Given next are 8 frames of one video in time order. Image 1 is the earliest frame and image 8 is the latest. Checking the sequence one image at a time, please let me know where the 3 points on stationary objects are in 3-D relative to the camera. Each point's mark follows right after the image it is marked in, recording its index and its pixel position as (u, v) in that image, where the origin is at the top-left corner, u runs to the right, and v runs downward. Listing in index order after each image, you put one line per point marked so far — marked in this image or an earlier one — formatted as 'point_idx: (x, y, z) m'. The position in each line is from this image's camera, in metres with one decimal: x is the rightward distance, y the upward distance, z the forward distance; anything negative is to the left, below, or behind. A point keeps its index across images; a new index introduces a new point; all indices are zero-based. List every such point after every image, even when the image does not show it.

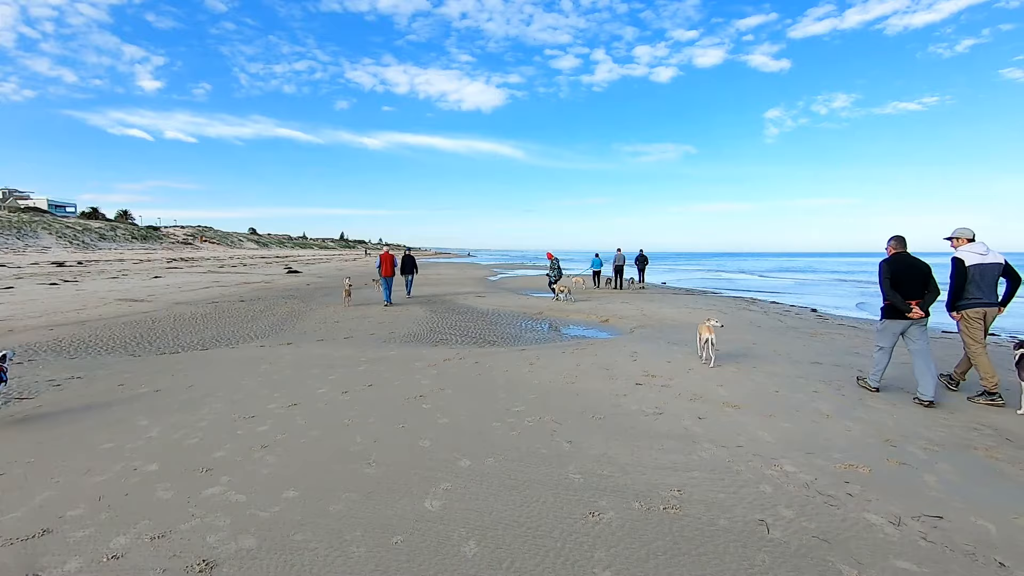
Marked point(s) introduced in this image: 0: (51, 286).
0: (-16.7, +0.1, +19.7) m
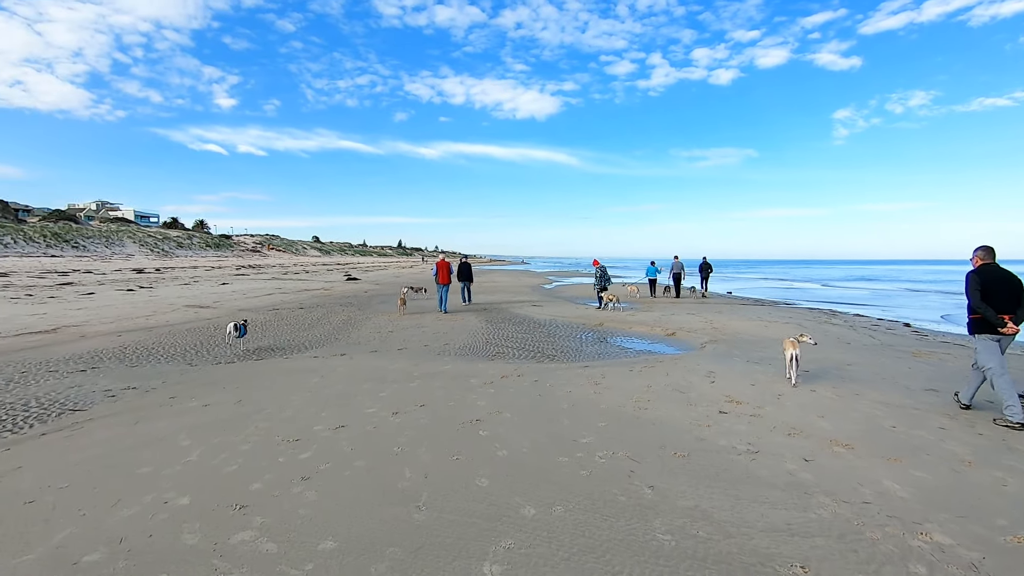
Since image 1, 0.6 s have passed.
0: (-14.7, -0.1, +20.6) m
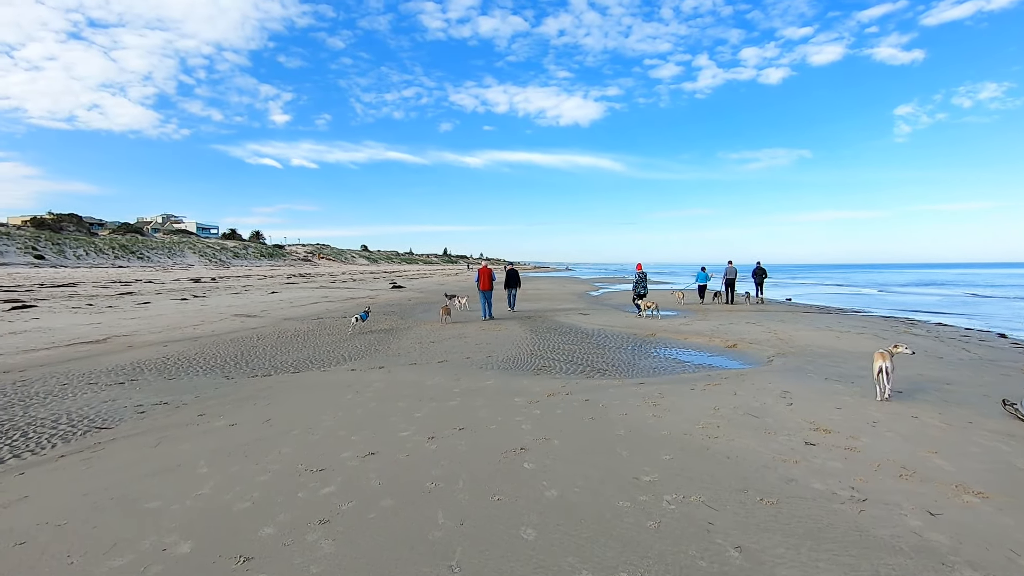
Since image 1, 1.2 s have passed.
0: (-12.9, -0.5, +21.2) m
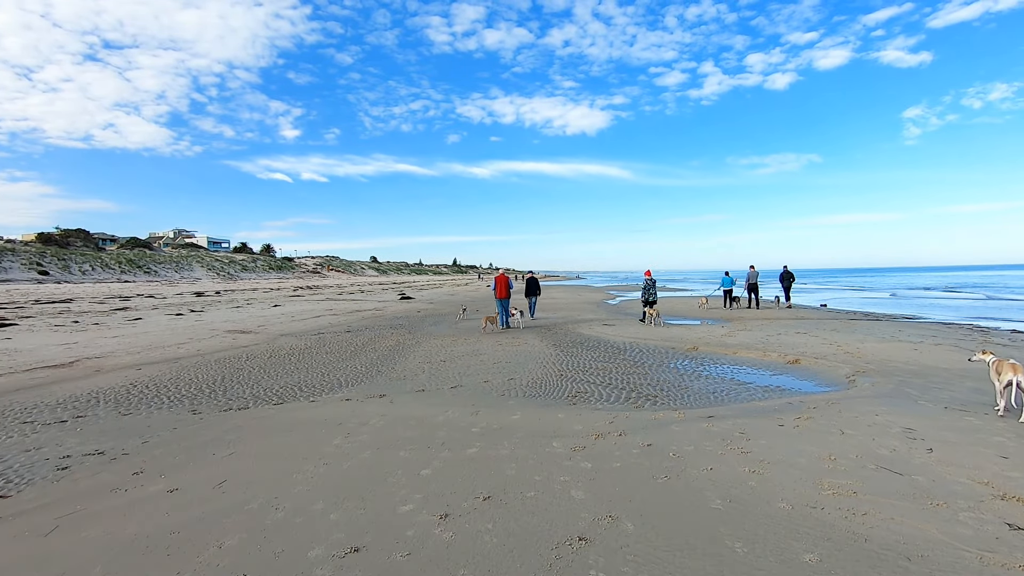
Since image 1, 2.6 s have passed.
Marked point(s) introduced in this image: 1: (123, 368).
0: (-12.3, -1.1, +19.9) m
1: (-7.2, -1.5, +9.9) m
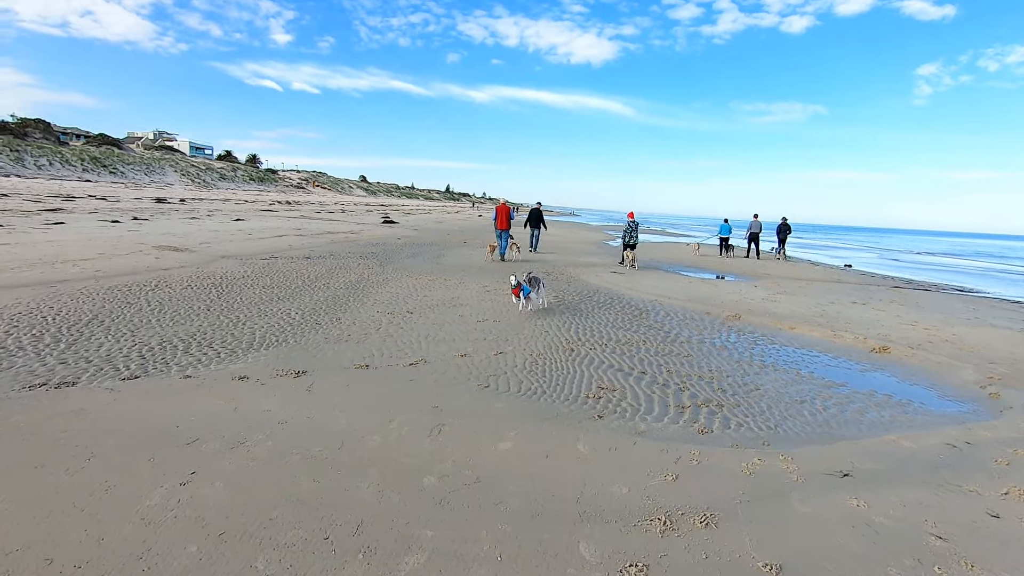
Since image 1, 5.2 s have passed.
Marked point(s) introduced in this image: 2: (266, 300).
0: (-12.6, +2.0, +16.9) m
1: (-7.3, 0.0, +7.2) m
2: (-3.6, -0.2, +7.9) m
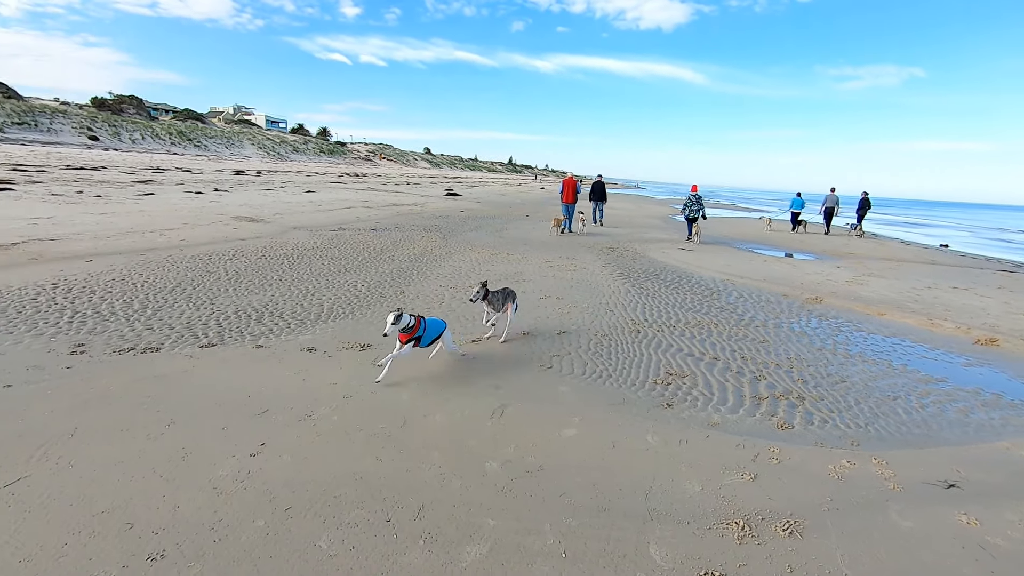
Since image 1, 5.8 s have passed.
0: (-10.6, +3.1, +17.9) m
1: (-6.4, +0.5, +7.8) m
2: (-2.7, +0.3, +8.1) m
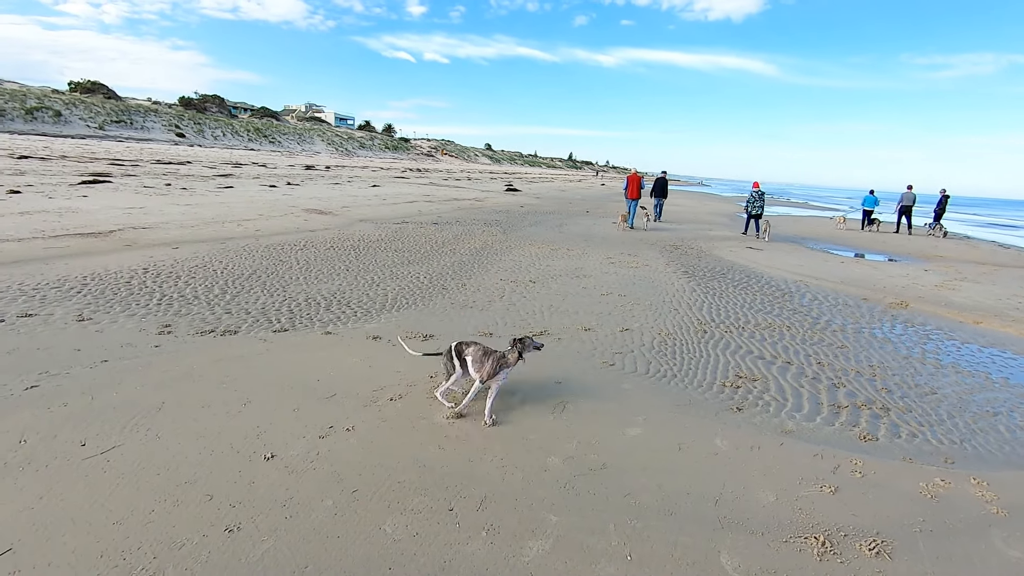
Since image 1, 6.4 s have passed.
0: (-8.5, +3.5, +18.9) m
1: (-5.5, +0.7, +8.4) m
2: (-1.8, +0.4, +8.3) m
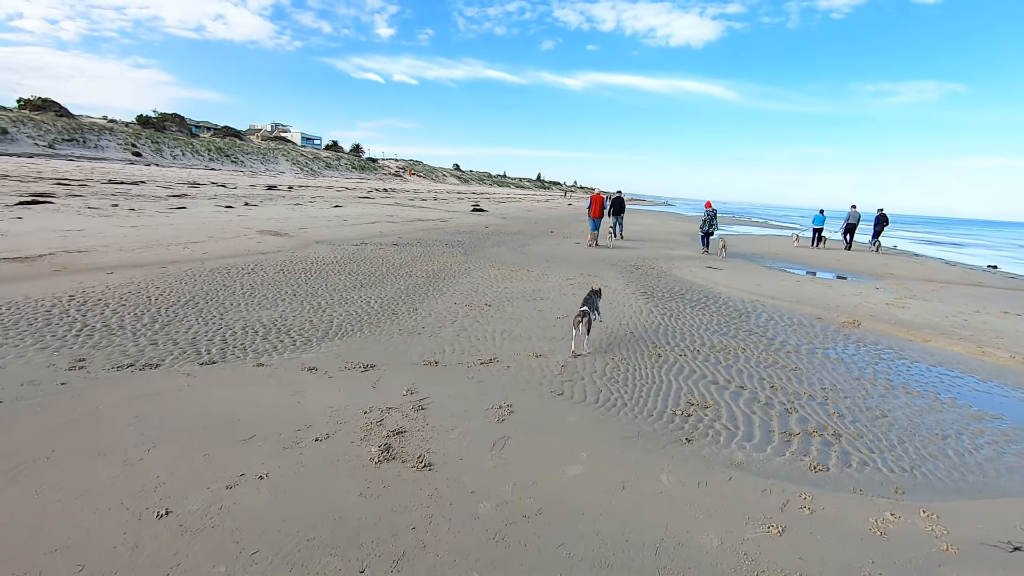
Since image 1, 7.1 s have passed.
0: (-9.7, +2.7, +18.3) m
1: (-6.1, +0.3, +7.9) m
2: (-2.4, 0.0, +8.0) m
